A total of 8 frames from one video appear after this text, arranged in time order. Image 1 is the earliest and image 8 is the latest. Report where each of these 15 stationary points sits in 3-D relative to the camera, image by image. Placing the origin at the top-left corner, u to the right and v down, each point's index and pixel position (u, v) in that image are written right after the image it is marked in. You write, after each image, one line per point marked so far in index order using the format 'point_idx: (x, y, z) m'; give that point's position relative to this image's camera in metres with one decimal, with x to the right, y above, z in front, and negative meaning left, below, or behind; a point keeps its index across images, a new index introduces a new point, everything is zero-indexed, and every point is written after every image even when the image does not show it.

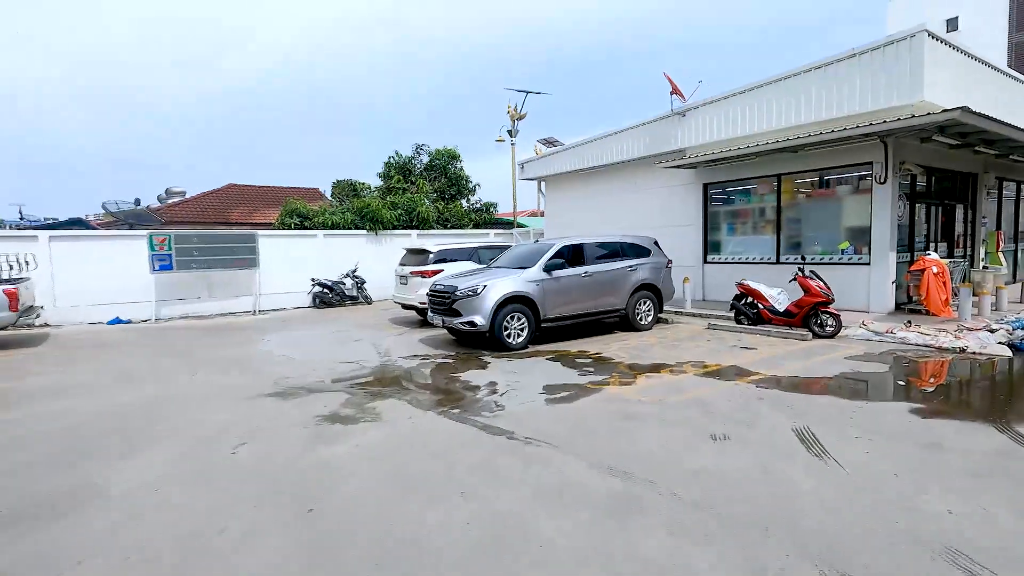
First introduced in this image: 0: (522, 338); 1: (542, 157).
0: (+0.2, -0.8, +8.8) m
1: (+1.0, +4.4, +18.0) m
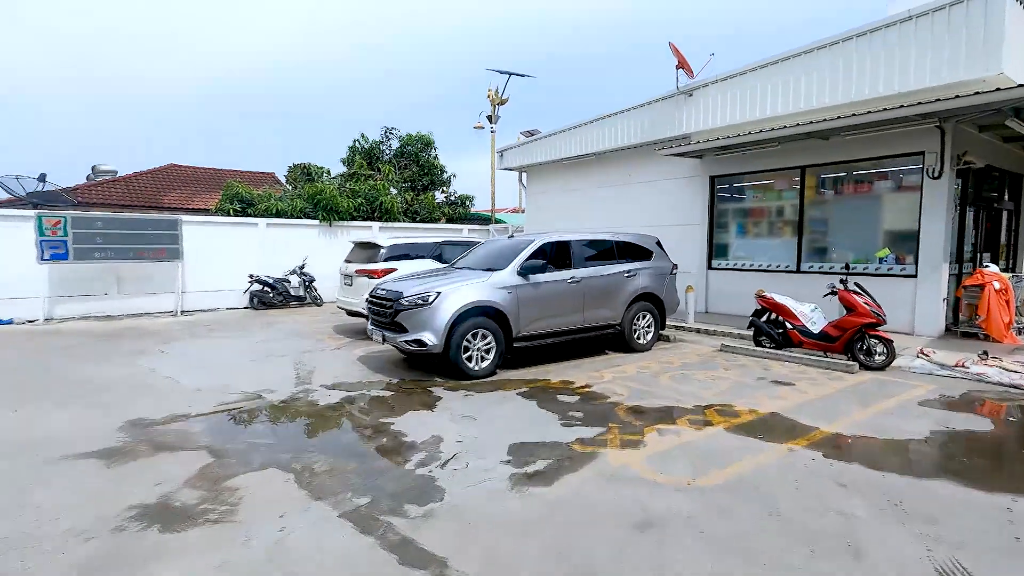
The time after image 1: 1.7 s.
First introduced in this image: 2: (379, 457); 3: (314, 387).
0: (-0.3, -0.9, +6.7) m
1: (+0.3, +4.2, +15.9) m
2: (-1.0, -1.3, +4.2) m
3: (-2.3, -1.2, +6.4) m
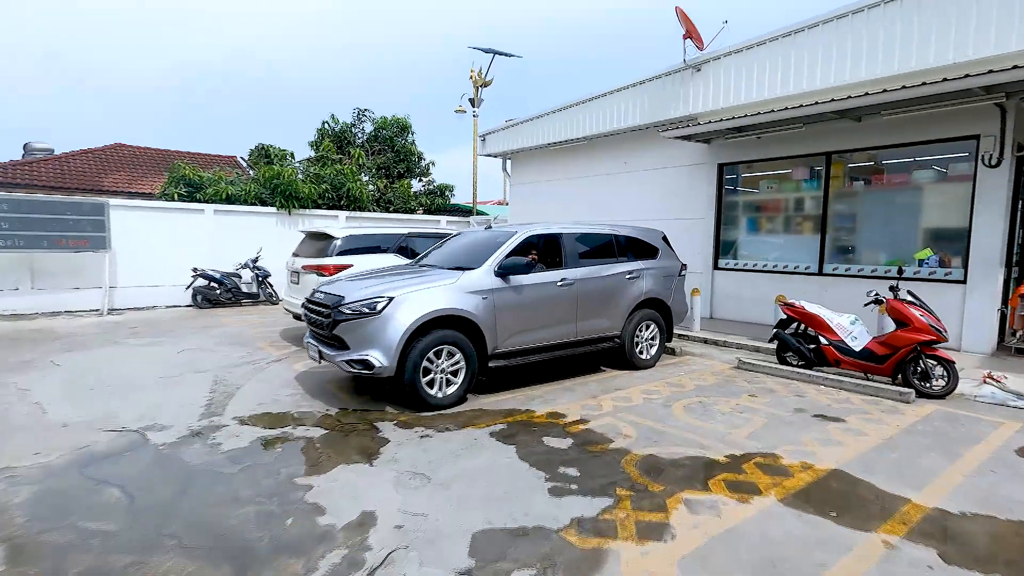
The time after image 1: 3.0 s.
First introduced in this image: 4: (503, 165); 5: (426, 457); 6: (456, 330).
0: (-0.6, -1.0, +5.2) m
1: (-0.1, +4.3, +14.4) m
2: (-1.2, -1.4, +2.7) m
3: (-2.6, -1.2, +4.8) m
4: (-0.3, +3.5, +15.3) m
5: (-0.6, -1.3, +4.1) m
6: (-0.6, -0.4, +5.3) m
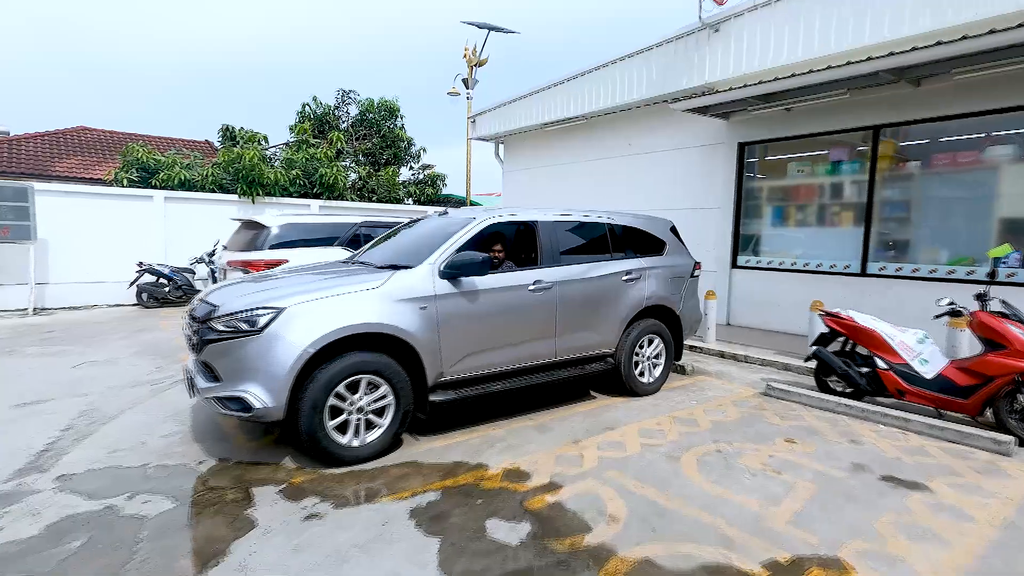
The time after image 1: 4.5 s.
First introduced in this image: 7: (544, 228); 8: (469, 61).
0: (-0.9, -1.0, +3.8) m
1: (-0.3, +4.3, +12.9) m
2: (-1.6, -1.4, +1.3) m
3: (-3.0, -1.2, +3.4) m
4: (-0.4, +3.5, +13.8) m
5: (-1.0, -1.3, +2.6) m
6: (-0.9, -0.4, +3.8) m
7: (+0.3, +0.5, +4.9) m
8: (-1.4, +7.2, +17.3) m
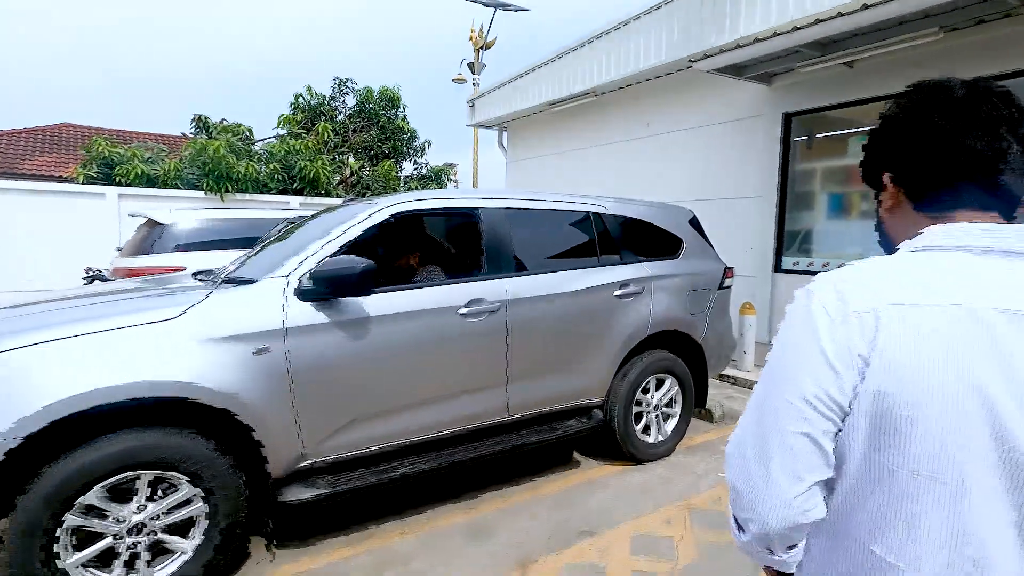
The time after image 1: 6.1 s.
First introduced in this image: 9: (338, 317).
0: (-1.4, -1.1, +2.3) m
1: (-0.2, +4.2, +11.3) m
2: (-2.2, -1.6, -0.2) m
3: (-3.5, -1.3, +2.0) m
4: (-0.3, +3.4, +12.2) m
5: (-1.6, -1.4, +1.1) m
6: (-1.4, -0.6, +2.3) m
7: (-0.1, +0.4, +3.3) m
8: (-1.1, +7.1, +15.7) m
9: (-0.8, -0.1, +2.6) m
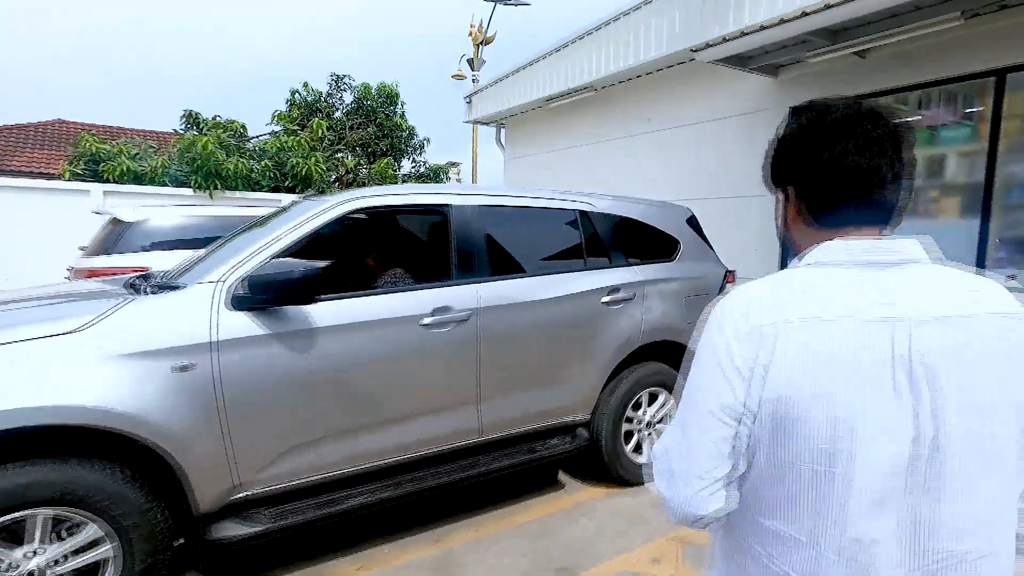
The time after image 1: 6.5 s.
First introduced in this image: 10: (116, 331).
0: (-1.5, -1.2, +1.9) m
1: (-0.3, +4.2, +11.0) m
2: (-2.4, -1.6, -0.5) m
3: (-3.6, -1.4, +1.7) m
4: (-0.4, +3.4, +11.9) m
5: (-1.7, -1.5, +0.8) m
6: (-1.5, -0.6, +2.0) m
7: (-0.3, +0.4, +2.9) m
8: (-1.1, +7.1, +15.4) m
9: (-1.0, -0.2, +2.3) m
10: (-1.5, -0.1, +2.0) m
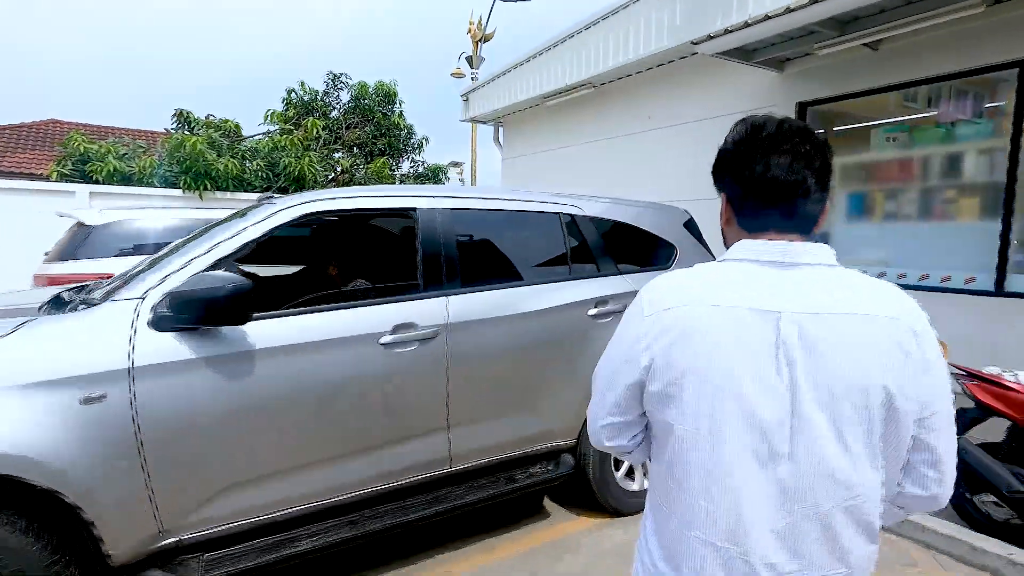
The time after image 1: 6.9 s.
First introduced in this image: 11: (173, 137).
0: (-1.7, -1.2, +1.7) m
1: (-0.3, +4.1, +10.7) m
2: (-2.6, -1.7, -0.8) m
3: (-3.7, -1.4, +1.5) m
4: (-0.4, +3.3, +11.6) m
5: (-1.9, -1.5, +0.5) m
6: (-1.7, -0.7, +1.7) m
7: (-0.4, +0.3, +2.7) m
8: (-1.1, +7.0, +15.1) m
9: (-1.1, -0.2, +2.0) m
10: (-1.6, -0.2, +1.7) m
11: (-6.4, +2.9, +10.3) m
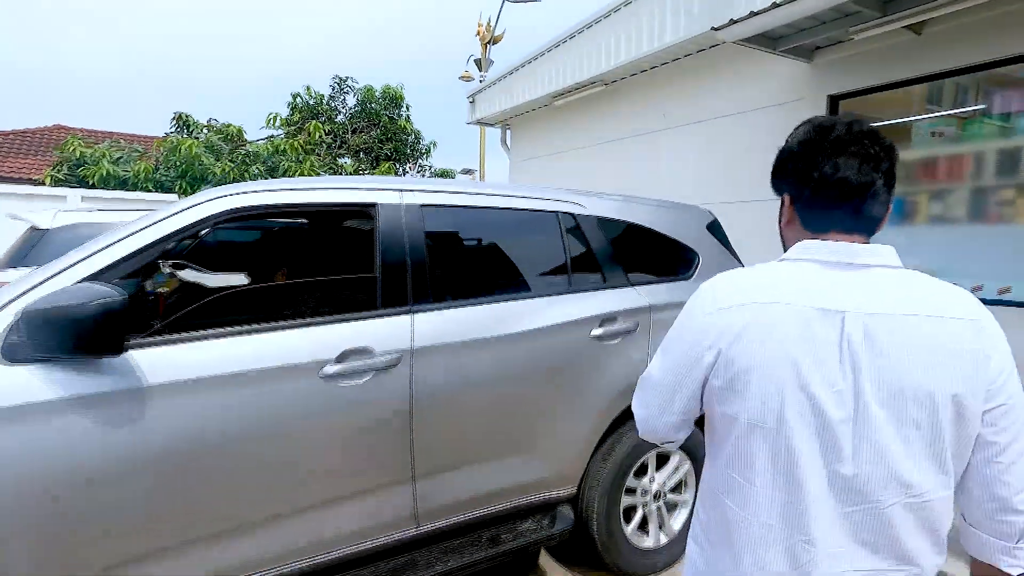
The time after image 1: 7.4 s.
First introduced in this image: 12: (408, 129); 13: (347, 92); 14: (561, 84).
0: (-1.8, -1.3, +1.2) m
1: (-0.2, +3.9, +10.2) m
2: (-2.7, -1.7, -1.2) m
3: (-3.8, -1.5, +1.0) m
4: (-0.2, +3.1, +11.2) m
5: (-2.0, -1.6, 0.0) m
6: (-1.8, -0.7, +1.2) m
7: (-0.4, +0.3, +2.2) m
8: (-0.8, +6.8, +14.7) m
9: (-1.2, -0.3, +1.5) m
10: (-1.7, -0.2, +1.3) m
11: (-6.3, +2.7, +10.0) m
12: (-2.9, +4.4, +14.9) m
13: (-4.7, +5.5, +15.2) m
14: (+0.8, +3.3, +8.6) m
